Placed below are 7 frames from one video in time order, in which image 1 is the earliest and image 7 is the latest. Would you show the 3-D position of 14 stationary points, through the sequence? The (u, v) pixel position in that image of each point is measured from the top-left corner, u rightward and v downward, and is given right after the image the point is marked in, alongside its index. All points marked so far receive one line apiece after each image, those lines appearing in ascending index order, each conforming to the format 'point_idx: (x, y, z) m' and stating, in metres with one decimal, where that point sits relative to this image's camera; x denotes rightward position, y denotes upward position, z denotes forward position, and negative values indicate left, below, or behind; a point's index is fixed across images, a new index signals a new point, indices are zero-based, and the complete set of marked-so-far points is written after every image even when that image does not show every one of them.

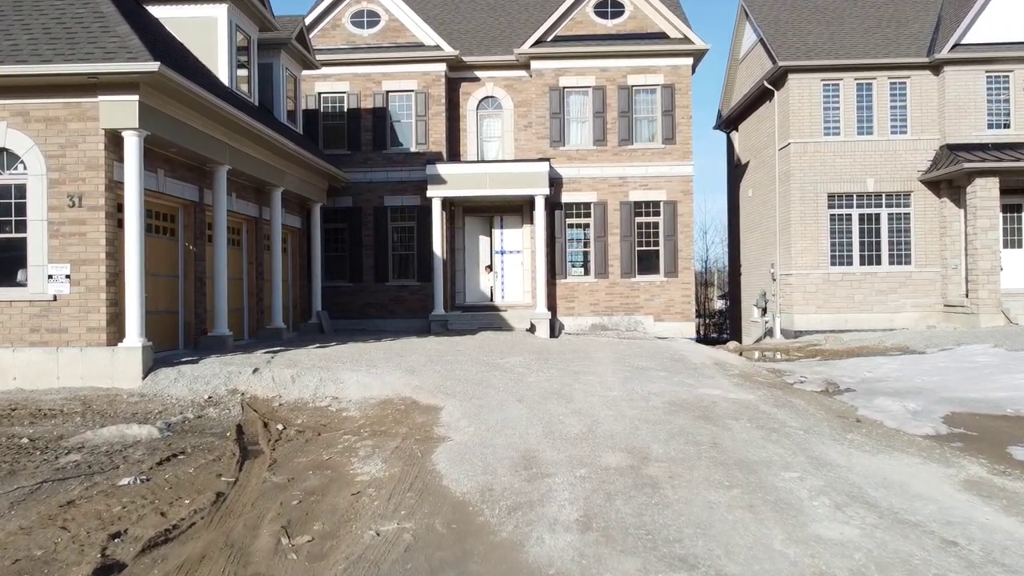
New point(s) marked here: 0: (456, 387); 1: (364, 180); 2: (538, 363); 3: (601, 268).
0: (-0.6, -1.1, +8.8) m
1: (-3.5, +2.6, +18.8) m
2: (+0.3, -1.0, +10.4) m
3: (+2.1, +0.5, +18.5) m
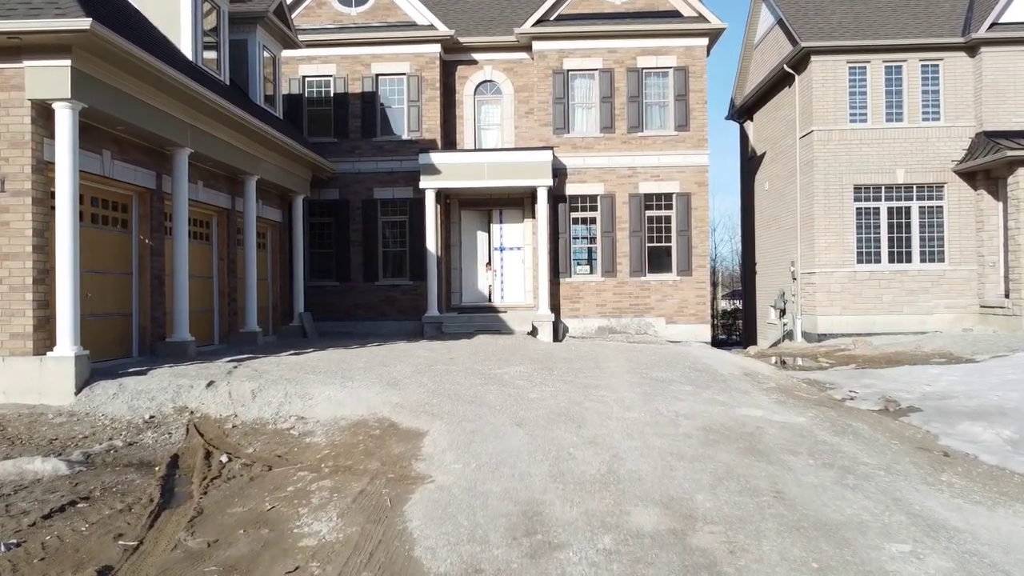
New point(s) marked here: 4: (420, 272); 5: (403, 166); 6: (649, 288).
0: (-0.6, -1.1, +7.3) m
1: (-3.5, +2.6, +17.4) m
2: (+0.3, -1.0, +9.0) m
3: (+2.1, +0.5, +17.0) m
4: (-2.0, +0.3, +17.2) m
5: (-2.4, +2.6, +17.3) m
6: (+2.9, 0.0, +17.0) m
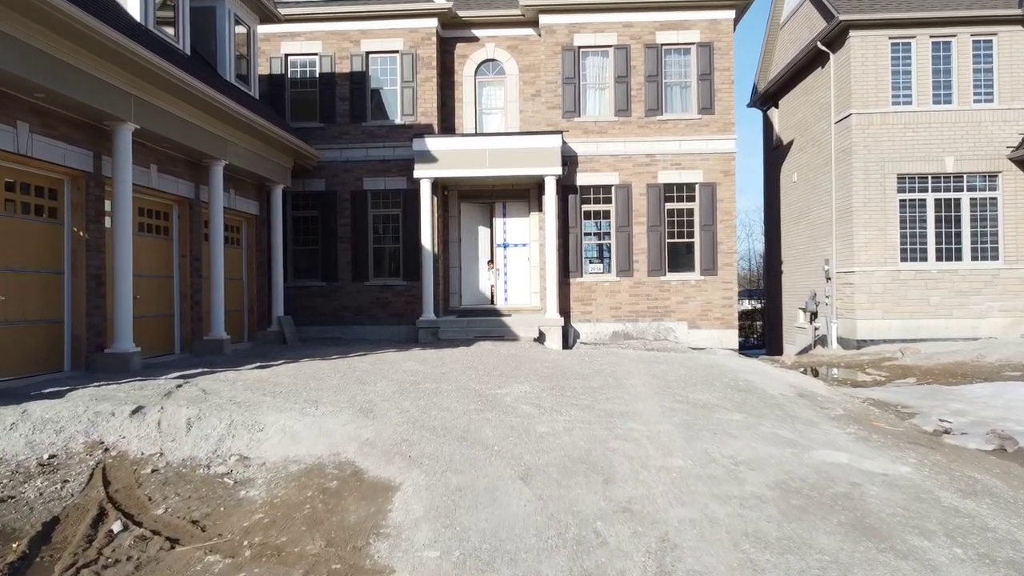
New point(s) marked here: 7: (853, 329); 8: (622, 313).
0: (-0.6, -1.1, +5.6) m
1: (-3.4, +2.6, +15.7) m
2: (+0.4, -1.0, +7.3) m
3: (+2.1, +0.5, +15.3) m
4: (-1.9, +0.3, +15.5) m
5: (-2.3, +2.6, +15.6) m
6: (+3.0, 0.0, +15.3) m
7: (+6.7, -0.8, +15.7) m
8: (+2.1, -0.5, +15.3) m
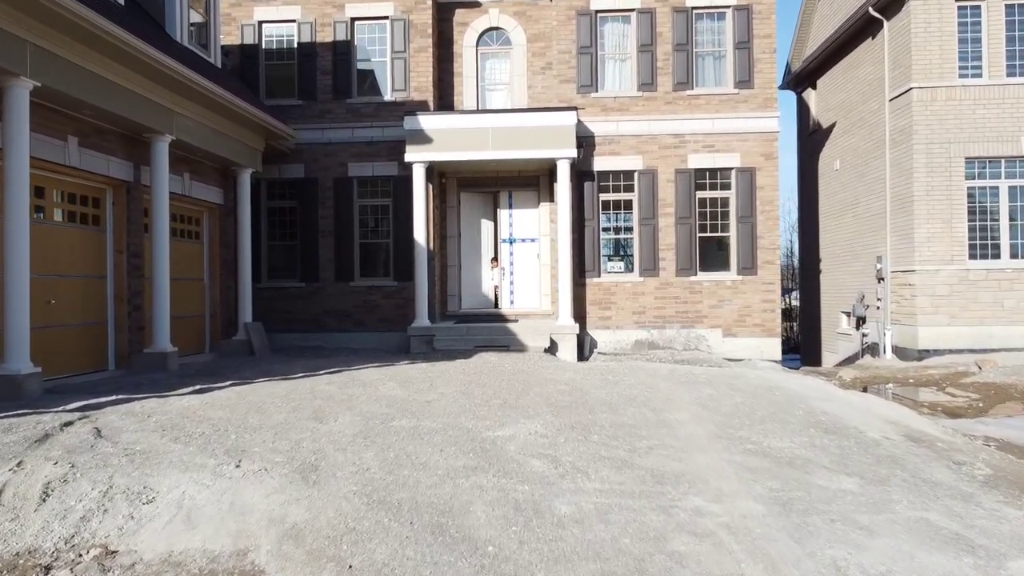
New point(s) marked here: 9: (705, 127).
0: (-0.6, -1.1, +3.6) m
1: (-3.3, +2.5, +13.6) m
2: (+0.4, -1.0, +5.2) m
3: (+2.3, +0.4, +13.2) m
4: (-1.8, +0.3, +13.5) m
5: (-2.2, +2.6, +13.6) m
6: (+3.1, 0.0, +13.2) m
7: (+6.8, -0.8, +13.6) m
8: (+2.2, -0.5, +13.3) m
9: (+3.2, +2.7, +13.2) m
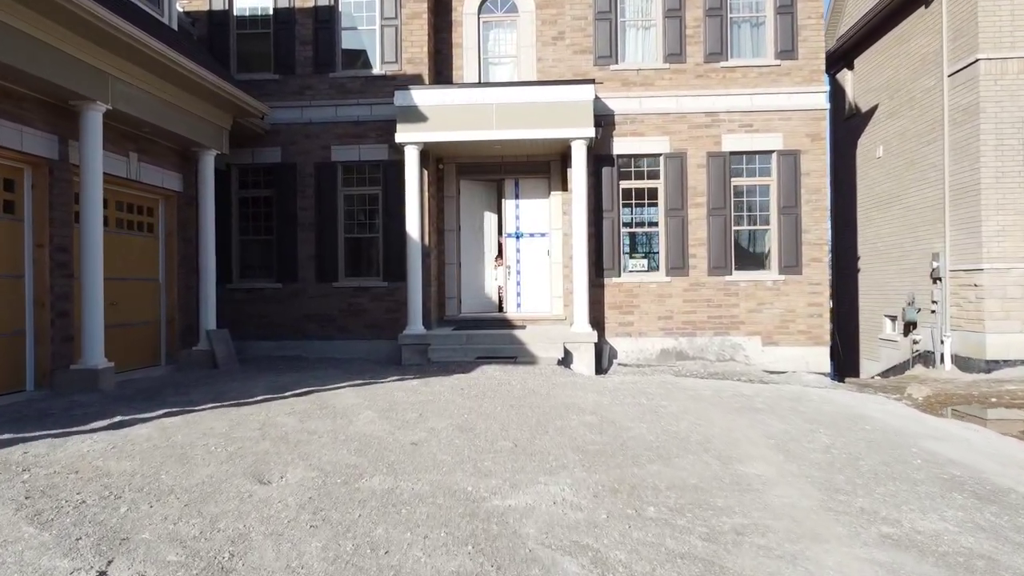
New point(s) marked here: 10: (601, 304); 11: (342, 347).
0: (-0.5, -1.2, +1.8) m
1: (-3.2, +2.5, +11.9) m
2: (+0.5, -1.0, +3.5) m
3: (+2.4, +0.4, +11.5) m
4: (-1.7, +0.3, +11.8) m
5: (-2.0, +2.6, +11.8) m
6: (+3.2, -0.1, +11.4) m
7: (+6.9, -0.9, +11.8) m
8: (+2.3, -0.5, +11.5) m
9: (+3.3, +2.6, +11.4) m
10: (+1.3, -0.2, +11.6) m
11: (-2.5, -0.9, +11.8) m
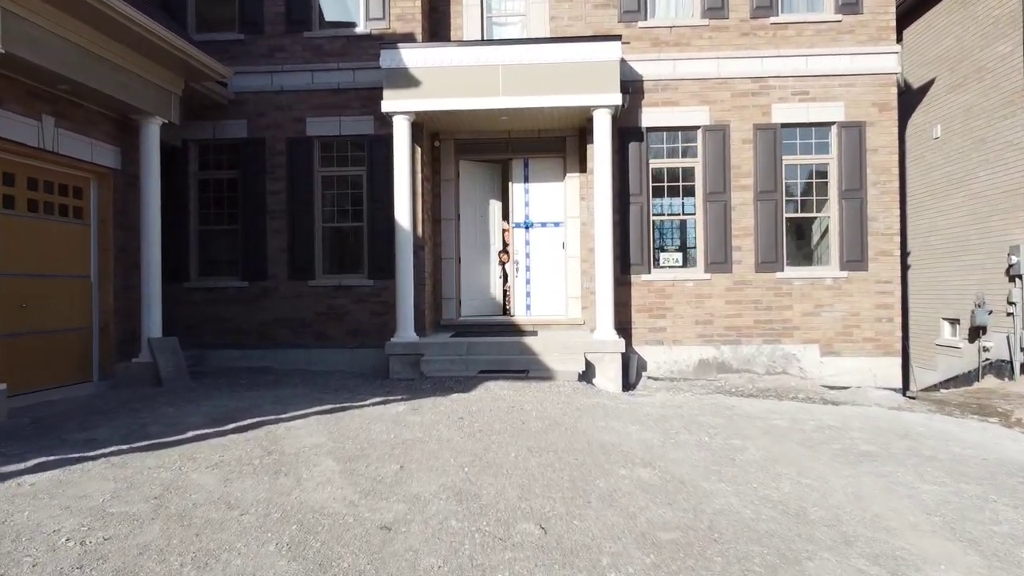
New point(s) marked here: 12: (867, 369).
0: (-0.4, -1.1, 0.0) m
1: (-3.1, +2.5, +10.1) m
2: (+0.6, -1.0, +1.6) m
3: (+2.5, +0.4, +9.6) m
4: (-1.6, +0.3, +9.9) m
5: (-1.9, +2.6, +10.0) m
6: (+3.3, -0.1, +9.6) m
7: (+7.0, -0.8, +10.0) m
8: (+2.4, -0.5, +9.6) m
9: (+3.4, +2.7, +9.6) m
10: (+1.4, -0.2, +9.7) m
11: (-2.4, -0.8, +9.9) m
12: (+4.2, -1.0, +9.5) m
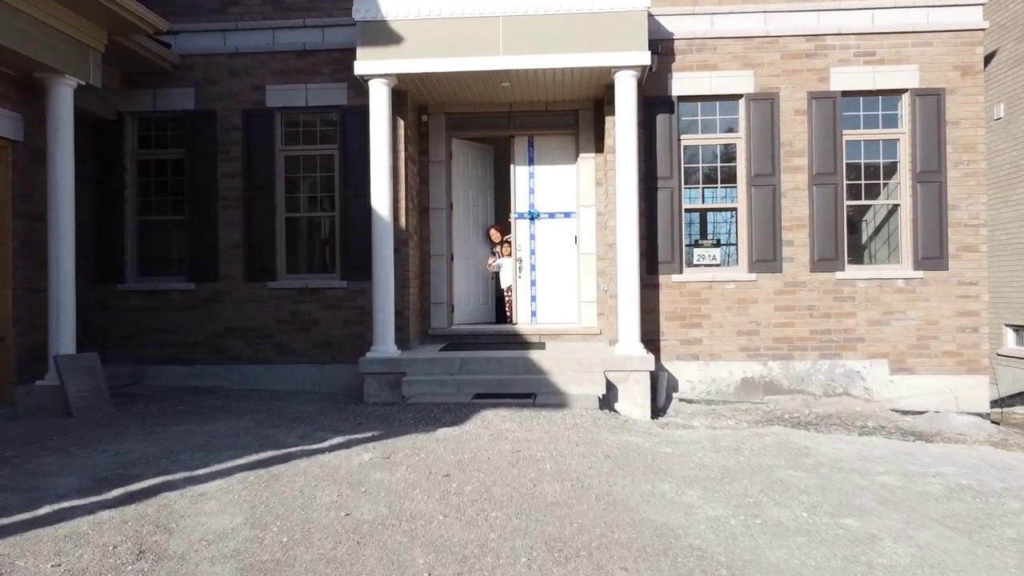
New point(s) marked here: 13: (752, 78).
0: (-0.4, -1.2, -1.8) m
1: (-3.0, +2.5, +8.3) m
2: (+0.6, -1.1, -0.1) m
3: (+2.5, +0.4, +7.9) m
4: (-1.5, +0.3, +8.2) m
5: (-1.9, +2.6, +8.2) m
6: (+3.4, -0.1, +7.9) m
7: (+7.1, -0.9, +8.3) m
8: (+2.5, -0.5, +7.9) m
9: (+3.4, +2.6, +7.9) m
10: (+1.4, -0.2, +8.0) m
11: (-2.4, -0.9, +8.2) m
12: (+4.2, -1.0, +7.8) m
13: (+2.4, +2.1, +7.9) m
